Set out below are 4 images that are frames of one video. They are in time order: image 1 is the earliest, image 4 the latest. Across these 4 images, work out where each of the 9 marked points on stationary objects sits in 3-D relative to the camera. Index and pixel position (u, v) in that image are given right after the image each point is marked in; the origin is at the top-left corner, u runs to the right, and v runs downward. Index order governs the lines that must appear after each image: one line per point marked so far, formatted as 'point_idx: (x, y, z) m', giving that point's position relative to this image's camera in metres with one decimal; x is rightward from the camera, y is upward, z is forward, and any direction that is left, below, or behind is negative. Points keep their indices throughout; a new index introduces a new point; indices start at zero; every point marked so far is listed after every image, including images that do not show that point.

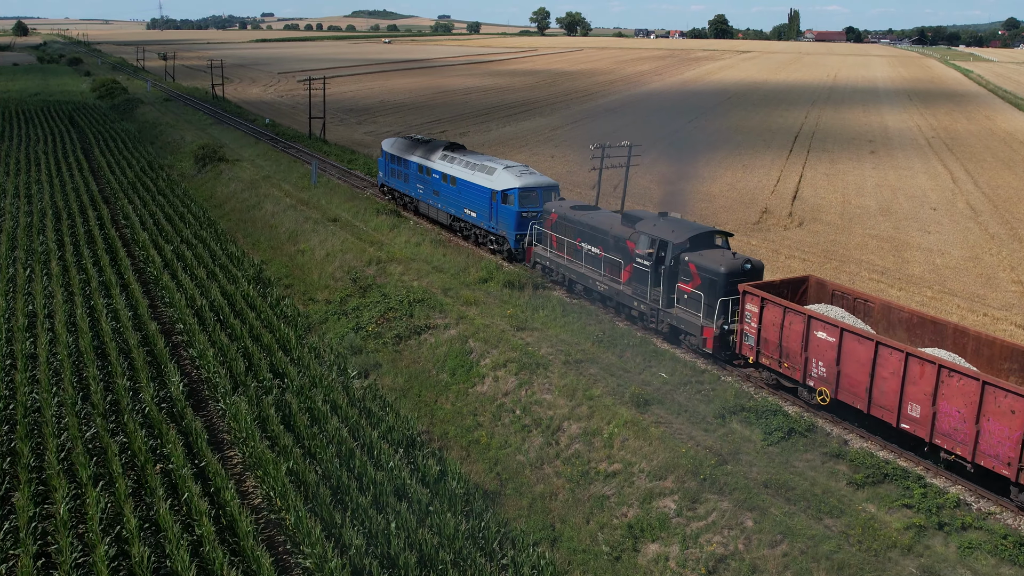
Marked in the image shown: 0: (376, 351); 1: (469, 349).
0: (-3.8, -1.7, +17.8) m
1: (-1.2, -1.6, +17.0) m
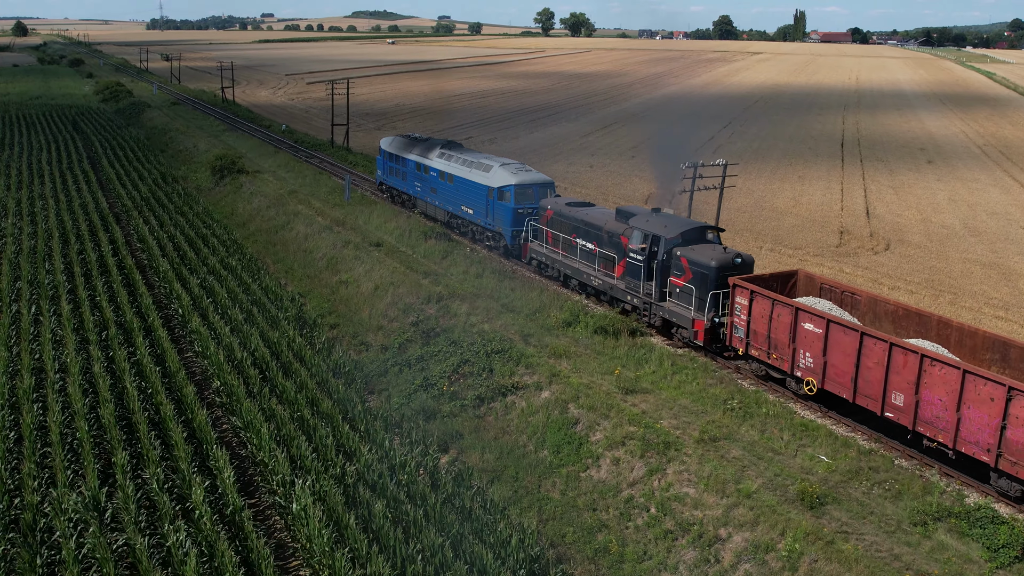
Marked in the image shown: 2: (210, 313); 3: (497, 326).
0: (-1.3, -2.9, +14.8) m
1: (+1.3, -2.8, +14.0) m
2: (-8.5, -0.7, +18.2) m
3: (-0.4, -1.1, +17.8) m
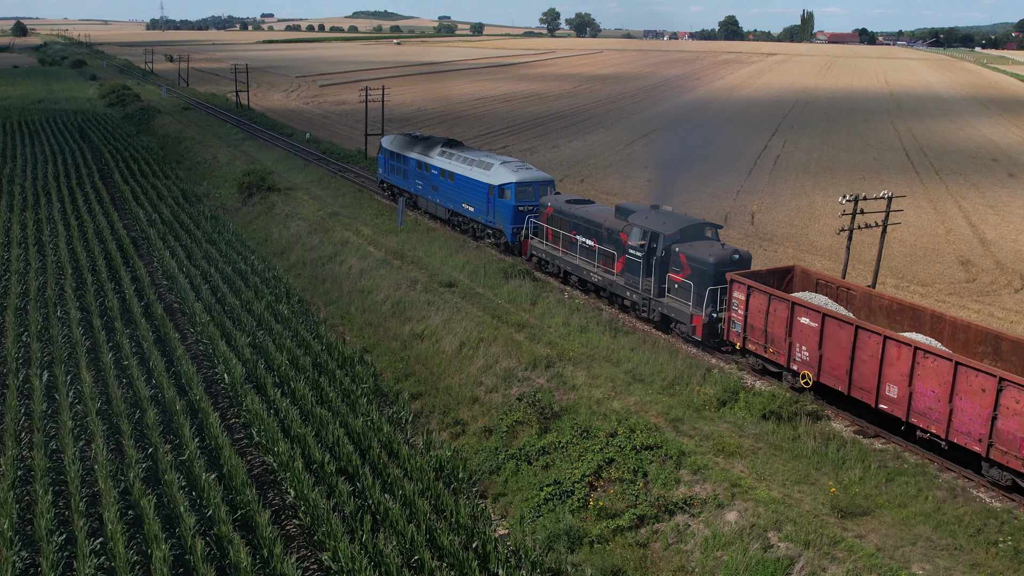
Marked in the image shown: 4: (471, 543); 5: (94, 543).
0: (+1.7, -4.5, +11.2) m
1: (+4.3, -4.3, +10.4) m
2: (-5.5, -2.2, +14.5) m
3: (+2.6, -2.6, +14.2) m
4: (-0.7, -4.2, +10.7) m
5: (-6.8, -4.1, +10.4) m
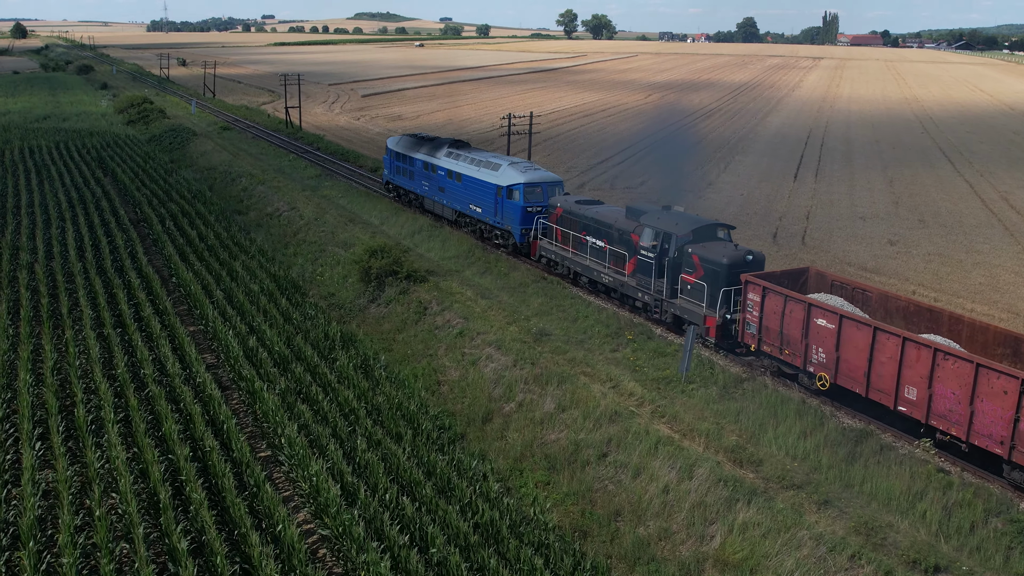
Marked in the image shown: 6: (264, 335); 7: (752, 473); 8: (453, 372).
0: (+10.1, -8.8, +0.8) m
1: (+12.7, -8.7, 0.0) m
2: (+2.9, -6.6, +4.1) m
3: (+11.0, -6.9, +3.8) m
4: (+7.7, -8.5, +0.4) m
5: (+1.6, -8.4, 0.0) m
6: (-6.5, -1.3, +17.1) m
7: (+4.4, -3.4, +12.1) m
8: (-1.5, -2.1, +16.2) m
